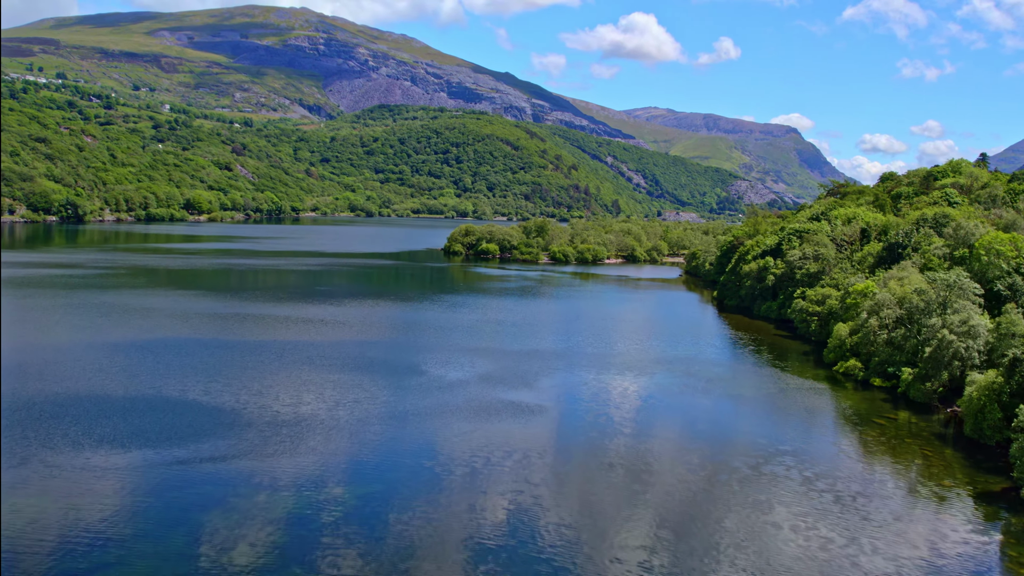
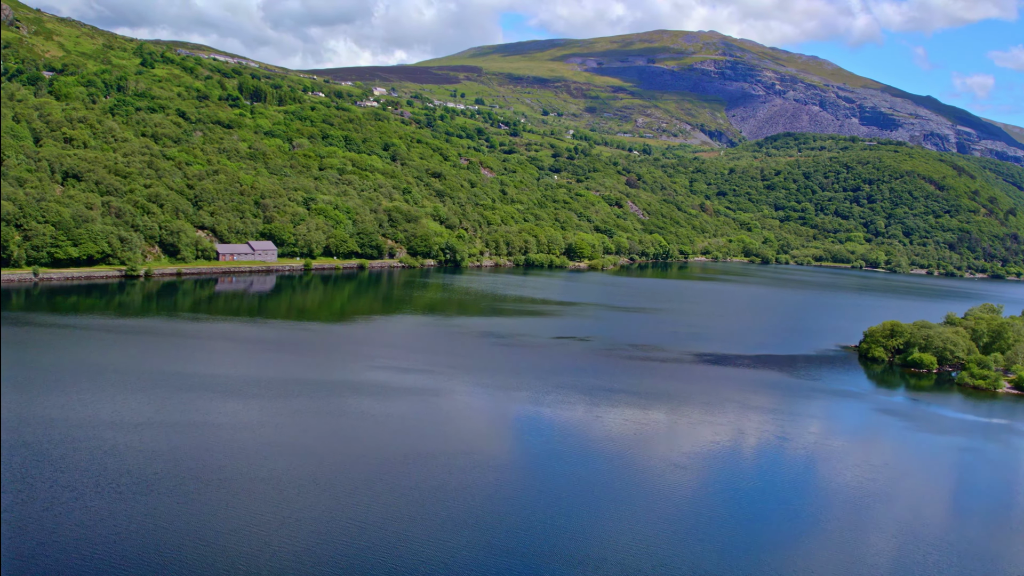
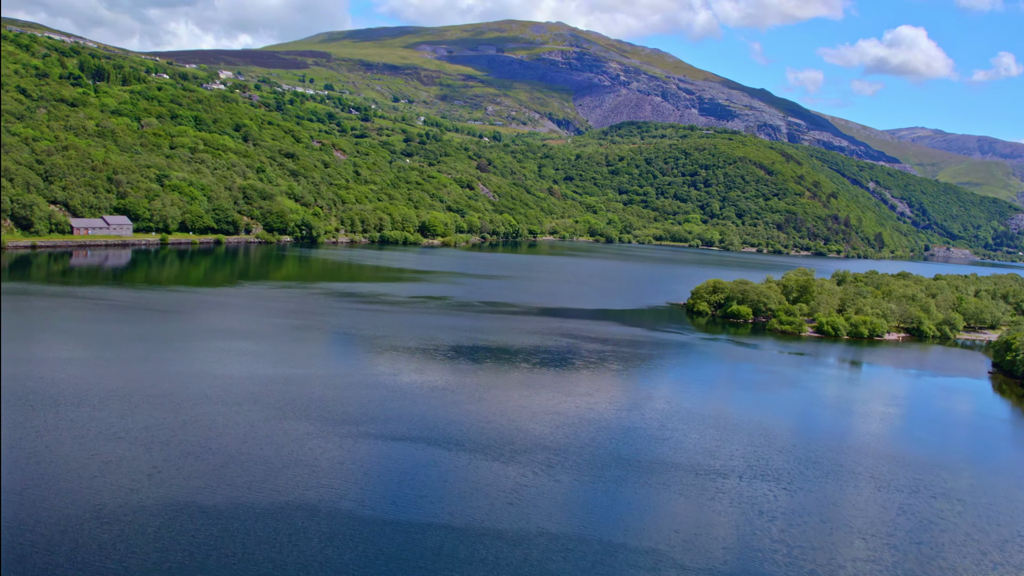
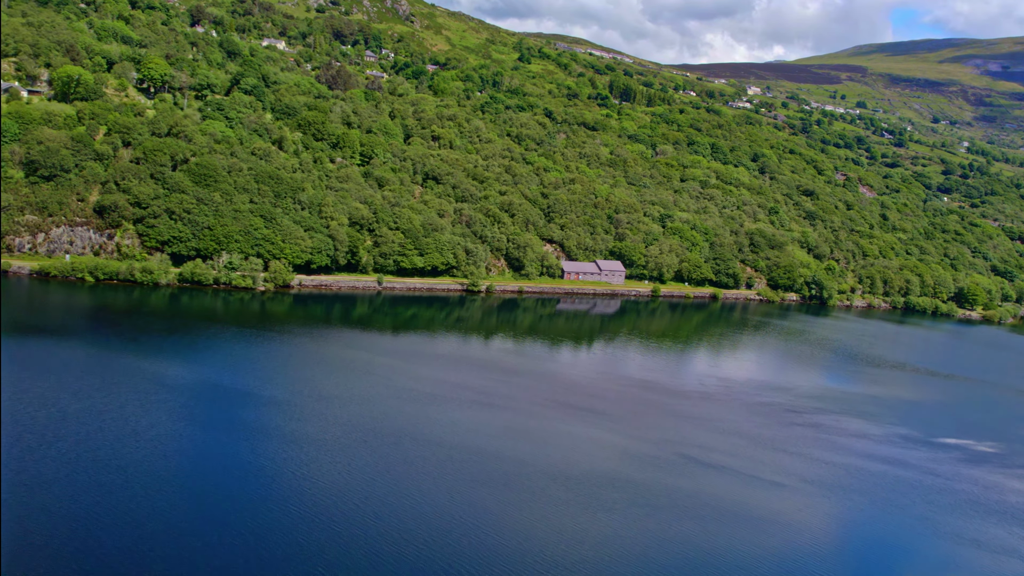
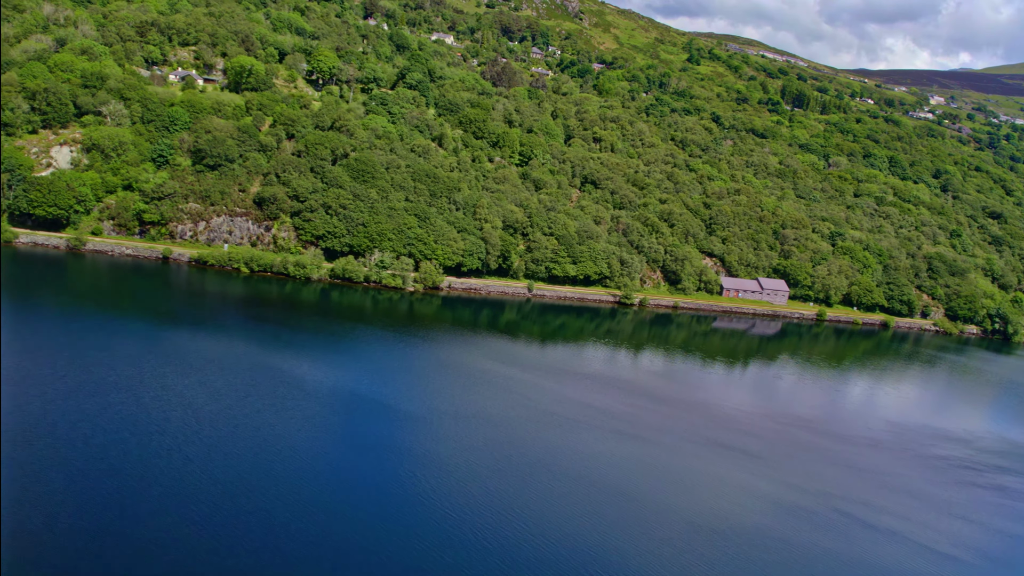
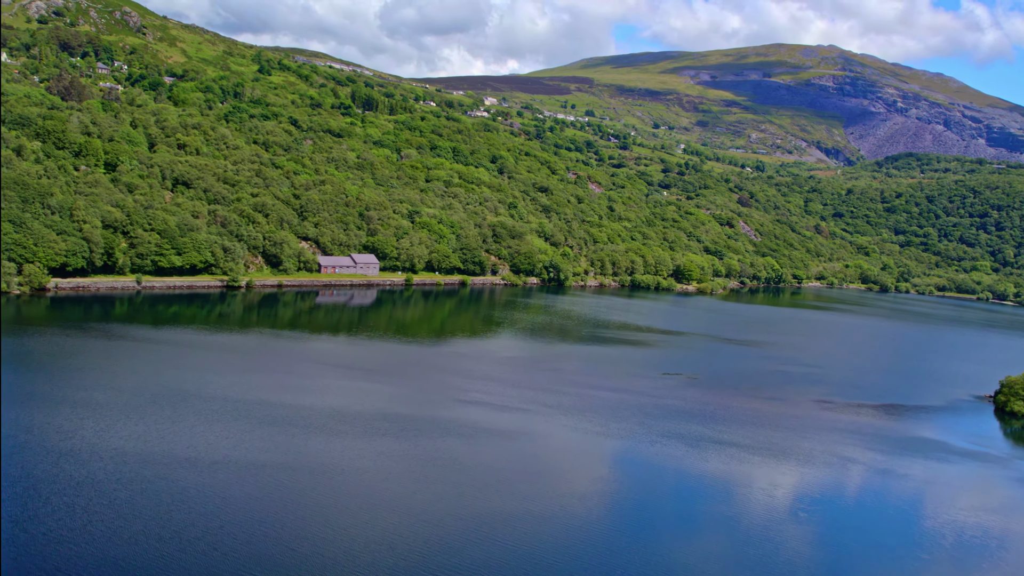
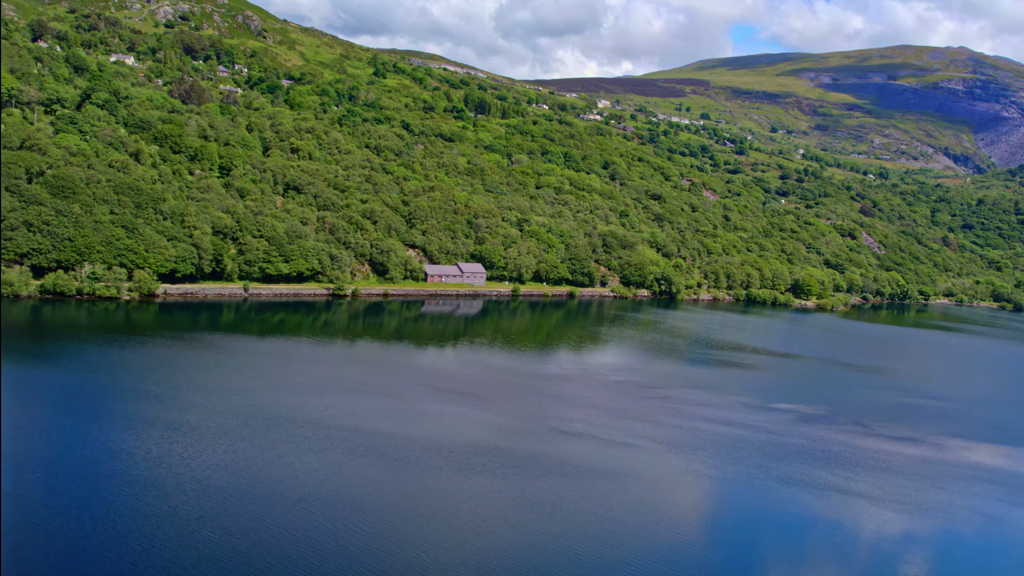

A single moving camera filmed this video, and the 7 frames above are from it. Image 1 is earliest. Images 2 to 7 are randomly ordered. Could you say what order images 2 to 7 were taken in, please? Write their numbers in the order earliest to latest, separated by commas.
3, 2, 6, 7, 4, 5
